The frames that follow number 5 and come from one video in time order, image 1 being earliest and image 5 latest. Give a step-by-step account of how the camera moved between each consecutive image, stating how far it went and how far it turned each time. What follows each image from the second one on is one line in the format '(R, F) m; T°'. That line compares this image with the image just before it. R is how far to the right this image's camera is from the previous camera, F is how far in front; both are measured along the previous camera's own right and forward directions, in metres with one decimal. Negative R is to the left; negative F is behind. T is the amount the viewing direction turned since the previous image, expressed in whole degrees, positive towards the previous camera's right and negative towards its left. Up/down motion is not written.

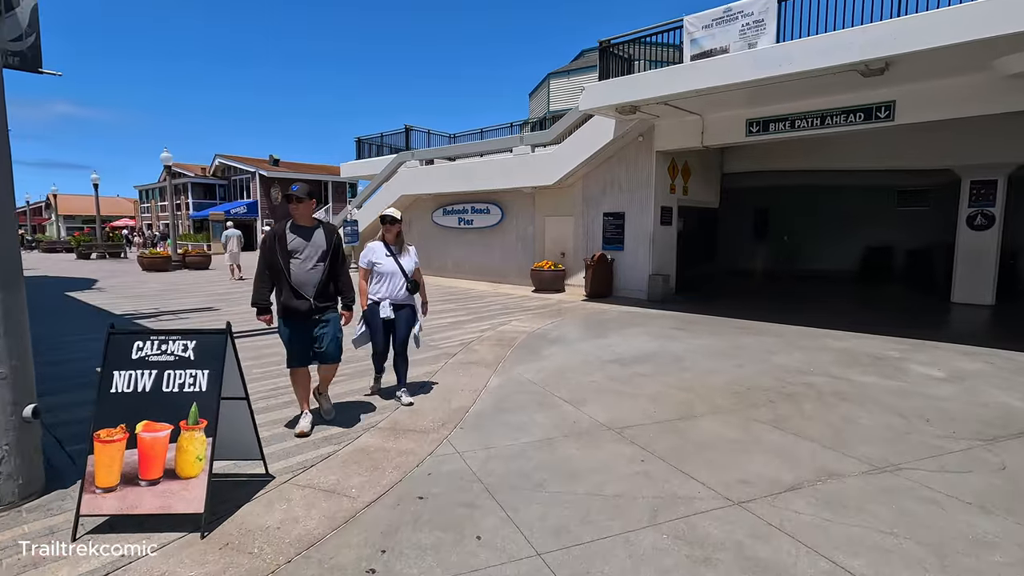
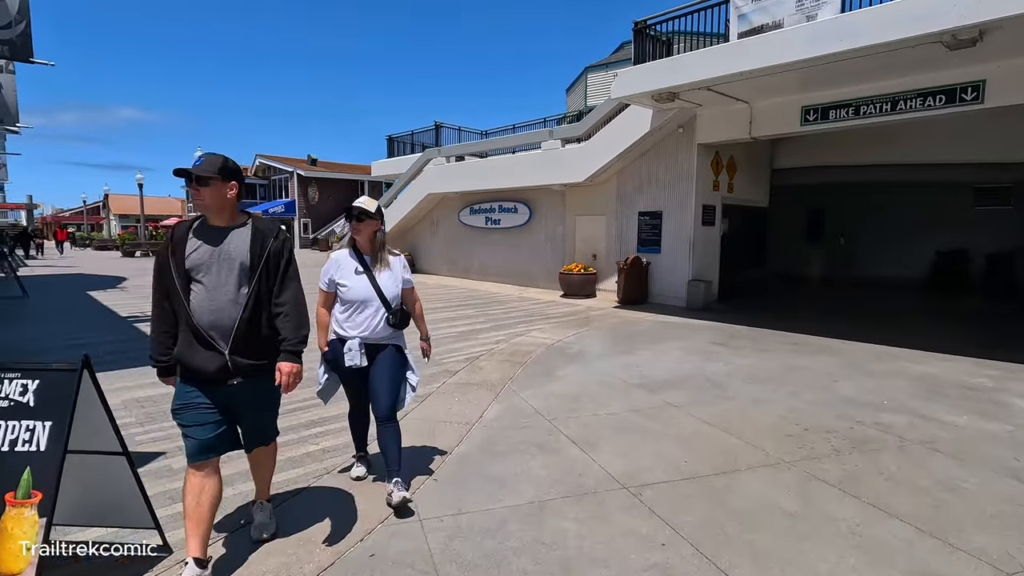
(+0.3, +1.0) m; -4°
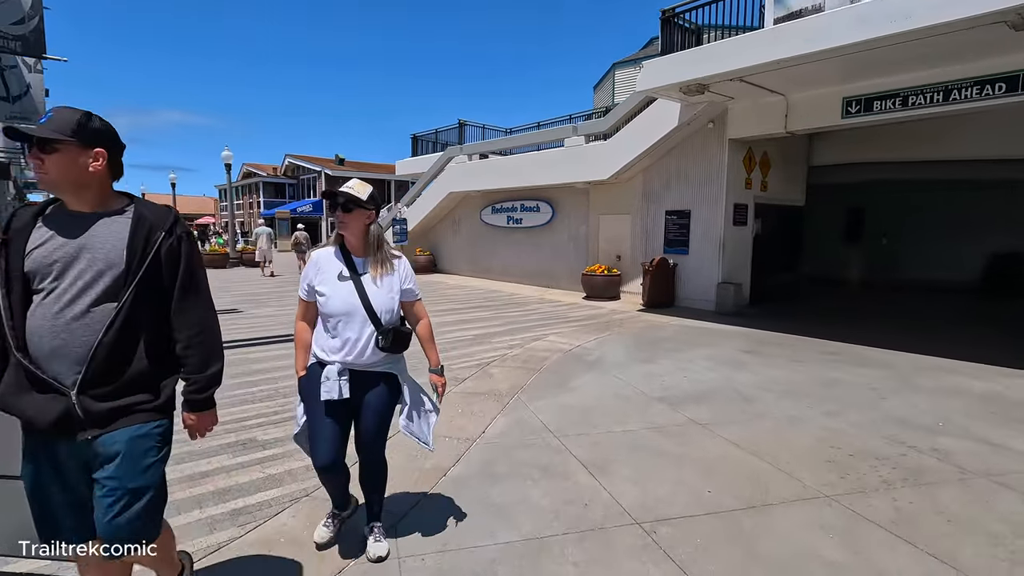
(+0.2, +0.4) m; -3°
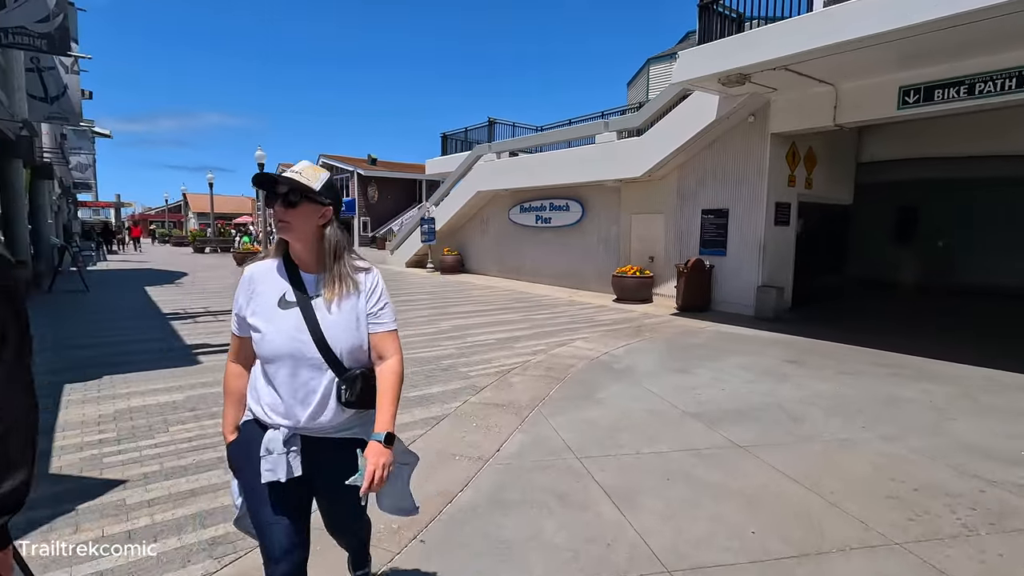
(+0.1, +0.4) m; -3°
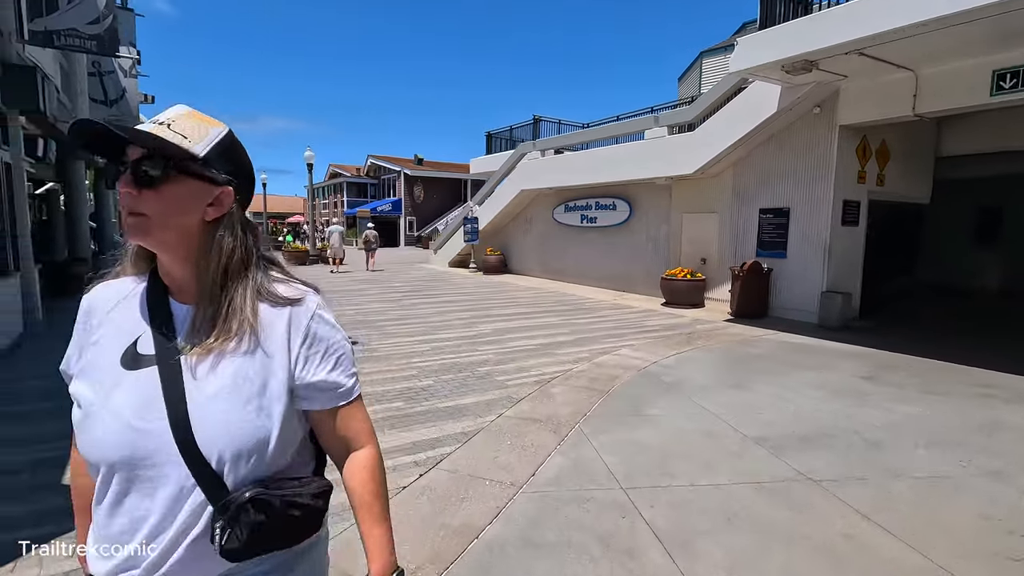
(0.0, +0.4) m; -5°
